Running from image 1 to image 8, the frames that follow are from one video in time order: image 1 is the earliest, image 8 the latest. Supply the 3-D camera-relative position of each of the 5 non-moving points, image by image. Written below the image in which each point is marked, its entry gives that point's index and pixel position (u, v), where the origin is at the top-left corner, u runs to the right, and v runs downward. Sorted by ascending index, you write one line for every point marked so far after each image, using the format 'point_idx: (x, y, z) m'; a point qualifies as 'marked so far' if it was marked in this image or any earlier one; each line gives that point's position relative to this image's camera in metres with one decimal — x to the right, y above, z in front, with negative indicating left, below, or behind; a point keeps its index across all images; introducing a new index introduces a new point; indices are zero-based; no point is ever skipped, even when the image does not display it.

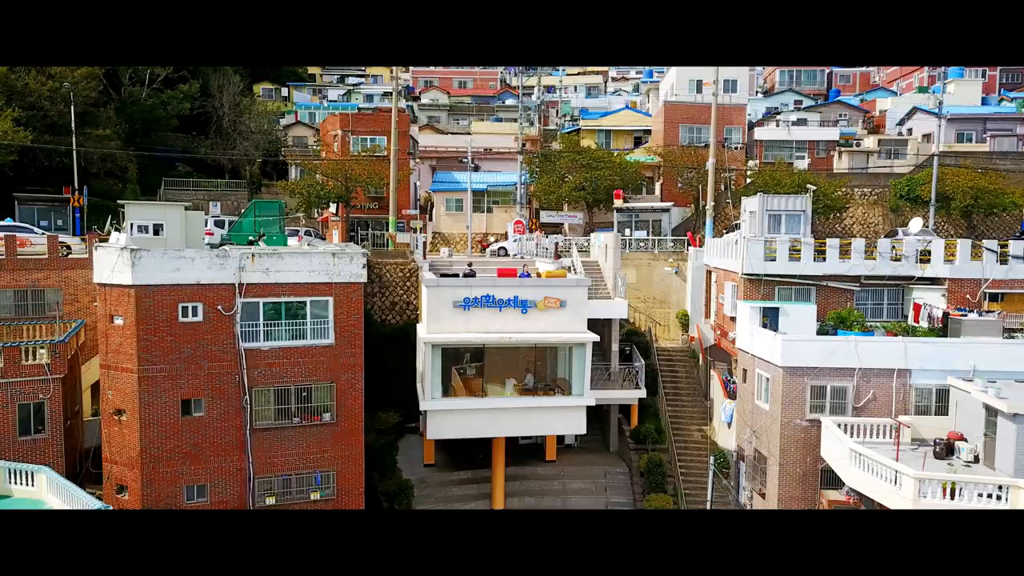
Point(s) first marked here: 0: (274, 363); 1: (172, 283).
0: (-2.2, -0.7, +5.1) m
1: (-3.0, +0.1, +4.8) m
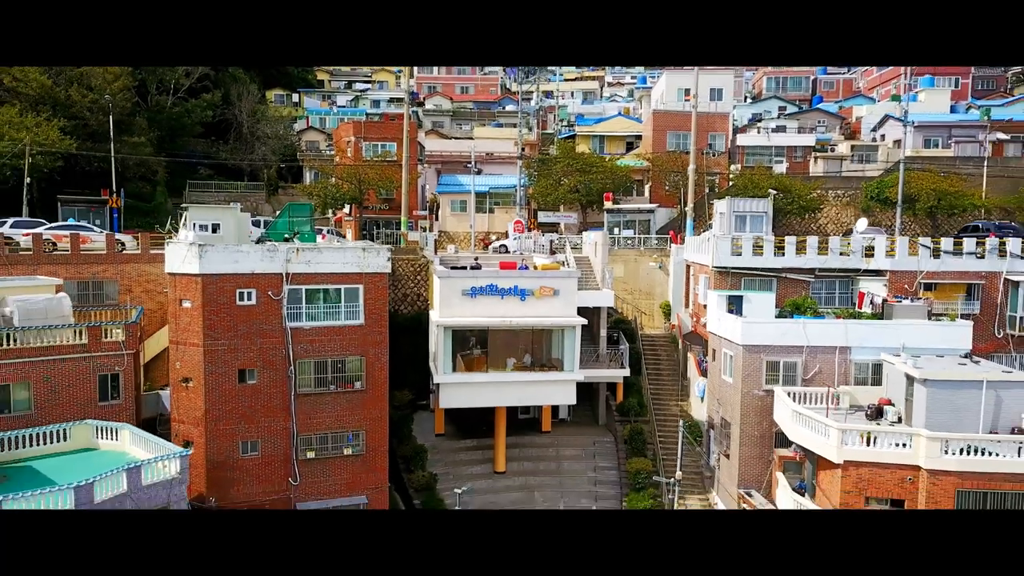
0: (-2.2, -0.6, +6.0) m
1: (-2.9, +0.2, +5.8) m
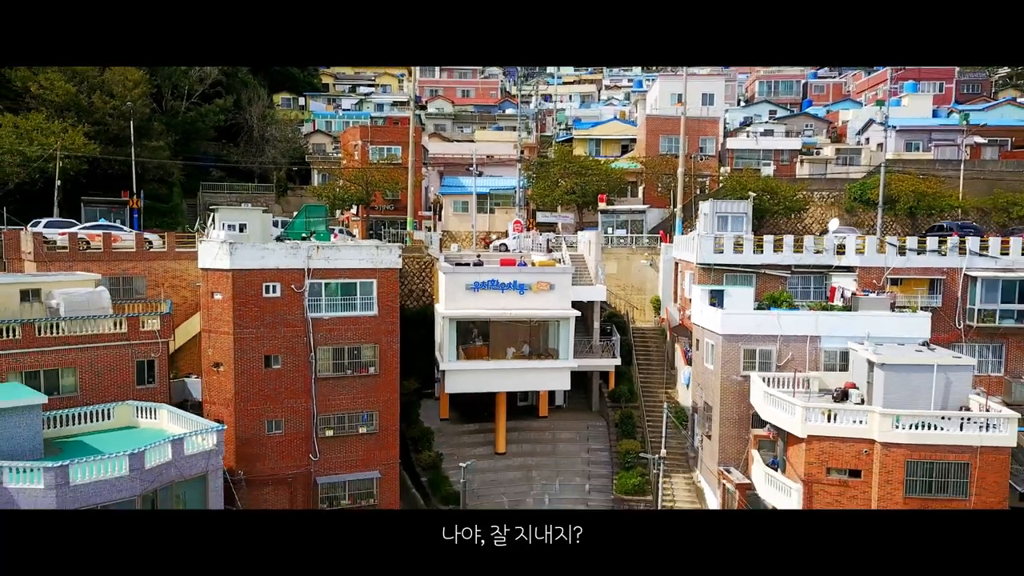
0: (-2.2, -0.5, +6.7) m
1: (-3.0, +0.2, +6.4) m
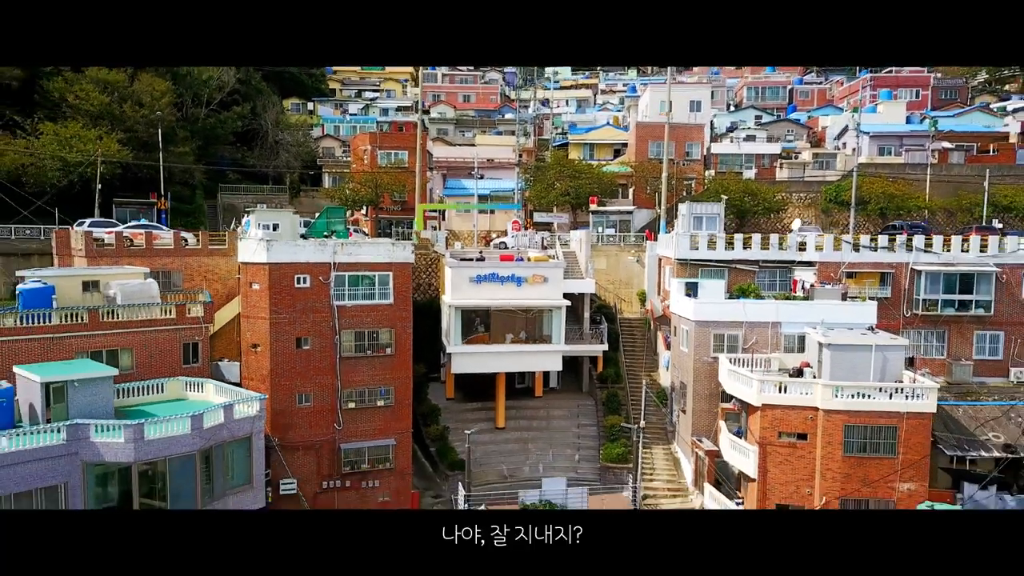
0: (-2.2, -0.4, +7.7) m
1: (-3.0, +0.4, +7.4) m
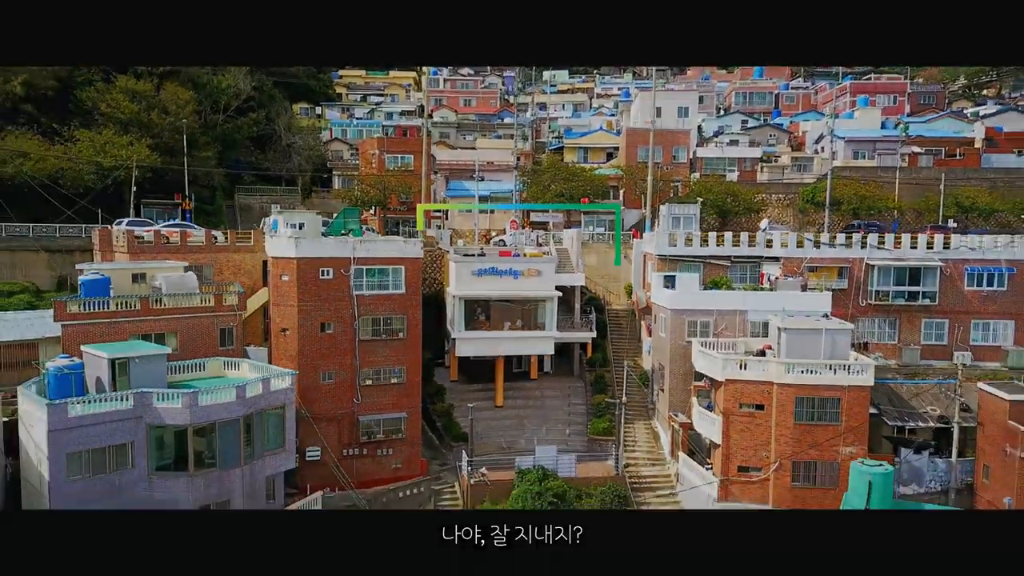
0: (-2.2, -0.2, +8.7) m
1: (-3.0, +0.5, +8.5) m
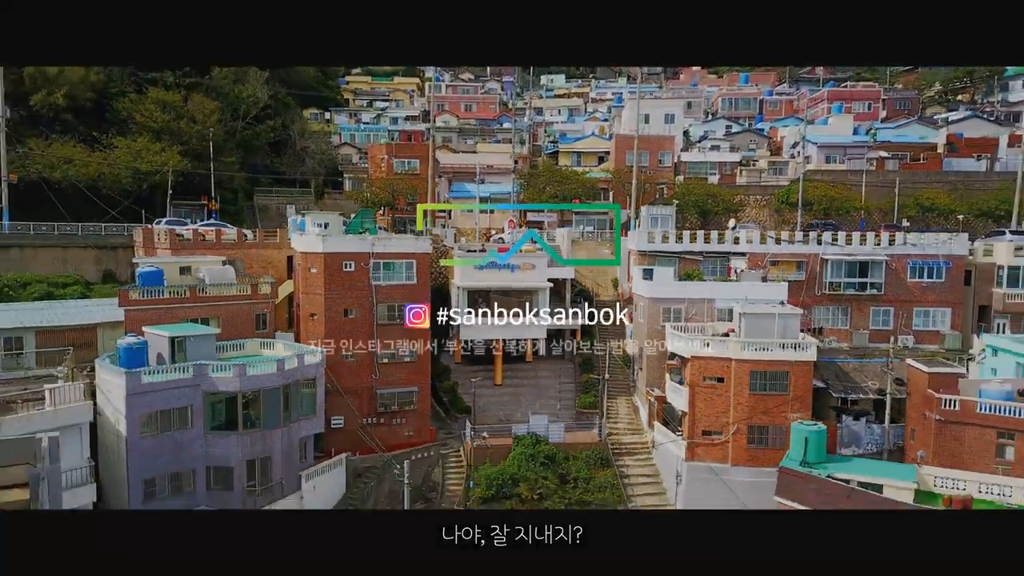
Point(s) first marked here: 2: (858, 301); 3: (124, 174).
0: (-2.3, -0.1, +10.1) m
1: (-3.1, +0.7, +9.8) m
2: (+7.0, -0.3, +11.1) m
3: (-9.5, +2.8, +13.4) m
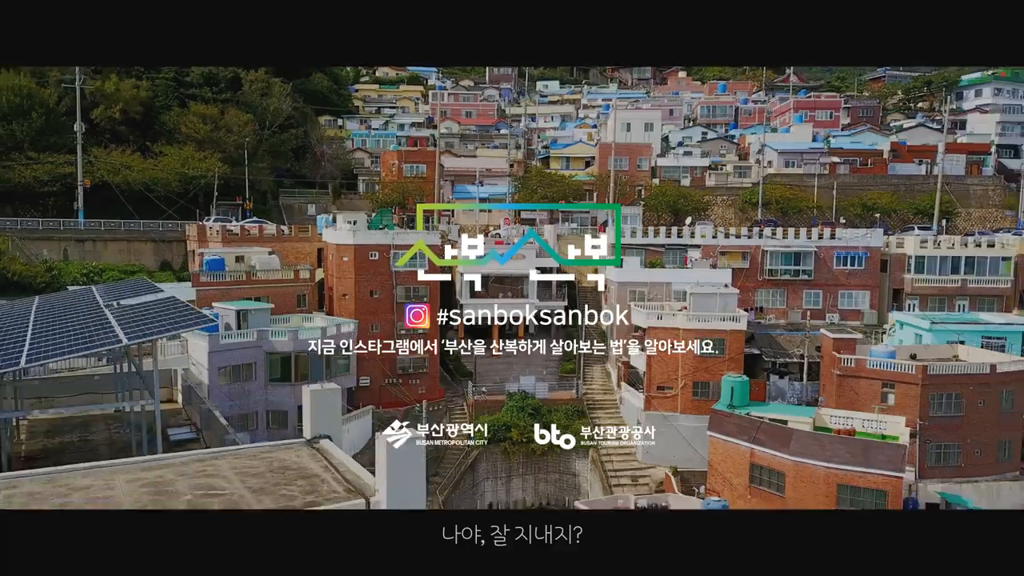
0: (-2.4, +0.3, +12.4) m
1: (-3.2, +1.0, +12.1) m
2: (+6.9, +0.1, +13.5) m
3: (-9.6, +3.1, +15.7) m
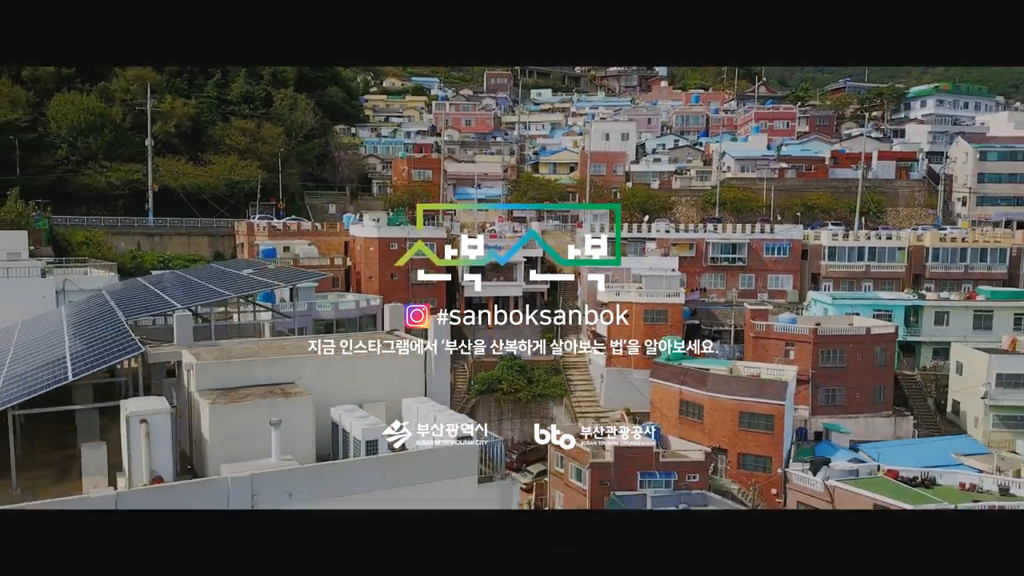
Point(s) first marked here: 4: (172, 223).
0: (-2.7, +0.7, +15.5) m
1: (-3.5, +1.4, +15.3) m
2: (+6.6, +0.5, +16.6) m
3: (-9.9, +3.6, +18.8) m
4: (-10.8, +2.0, +17.5) m
